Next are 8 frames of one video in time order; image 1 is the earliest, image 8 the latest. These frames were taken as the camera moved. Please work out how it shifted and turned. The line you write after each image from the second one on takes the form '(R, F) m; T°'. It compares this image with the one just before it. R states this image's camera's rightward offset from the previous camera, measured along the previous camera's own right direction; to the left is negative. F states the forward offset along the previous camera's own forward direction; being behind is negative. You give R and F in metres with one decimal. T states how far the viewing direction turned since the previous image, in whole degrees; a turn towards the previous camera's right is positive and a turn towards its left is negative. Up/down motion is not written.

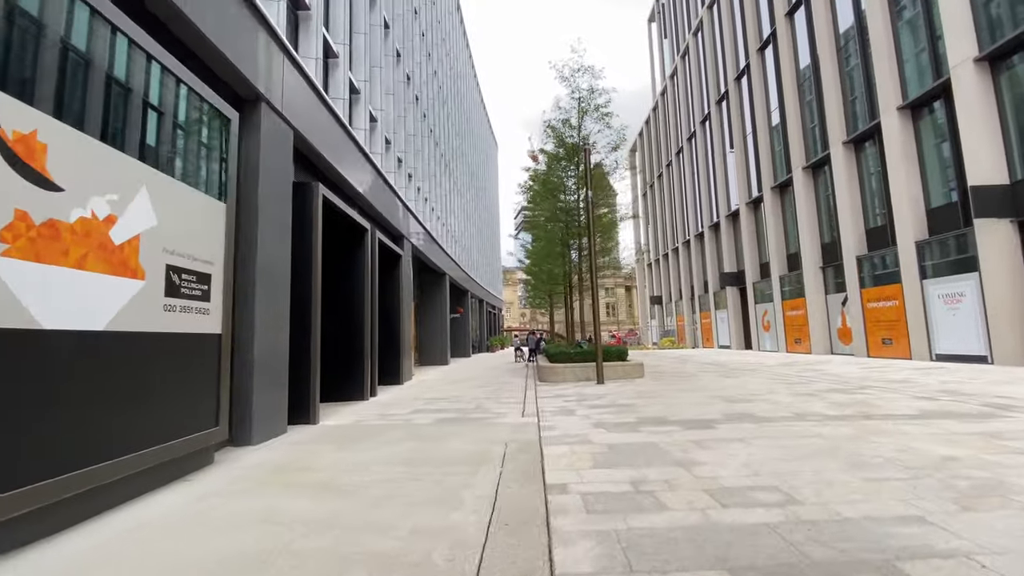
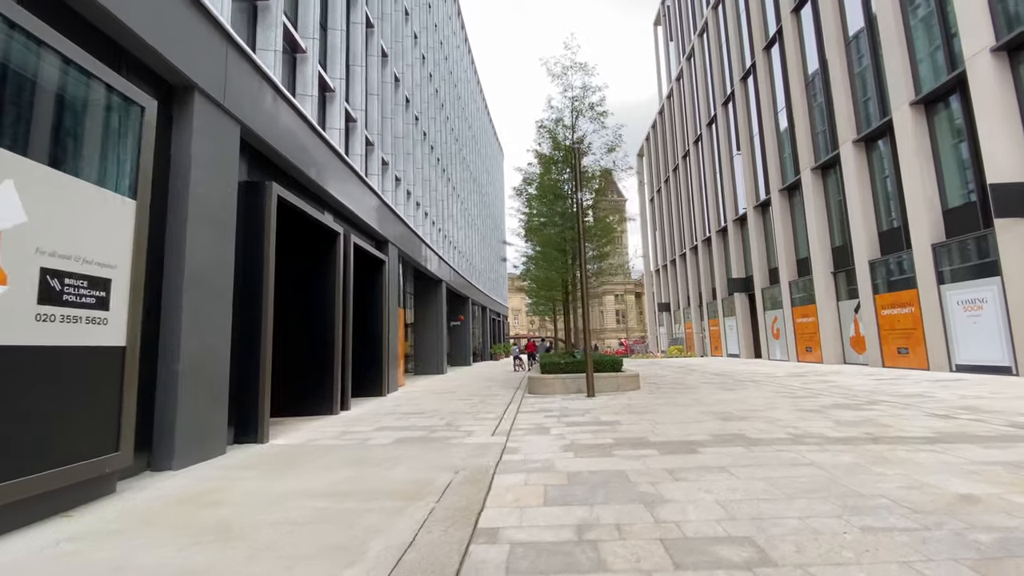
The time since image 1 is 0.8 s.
(+0.8, +0.8) m; -1°
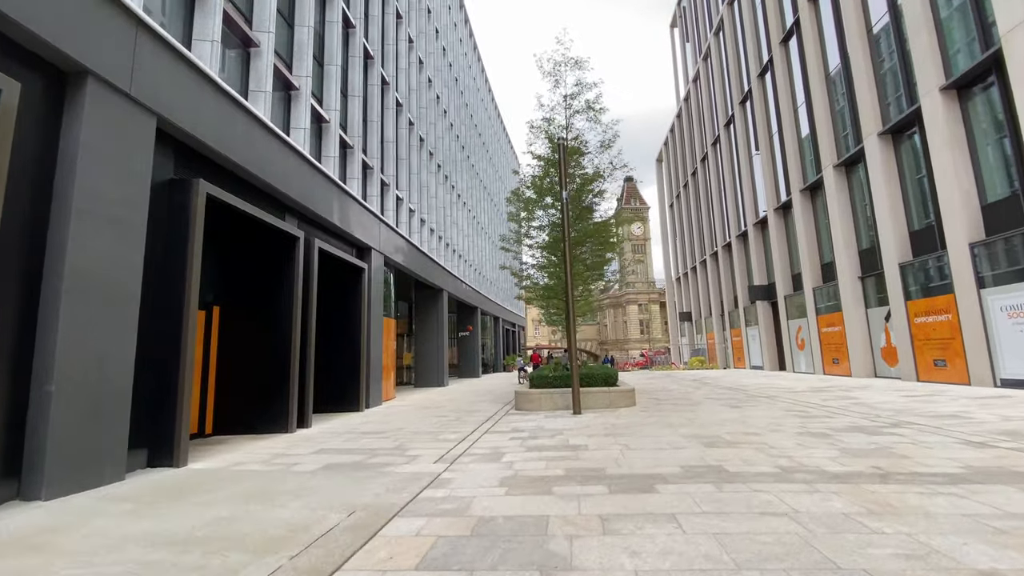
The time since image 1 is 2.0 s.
(+1.2, +1.0) m; -3°
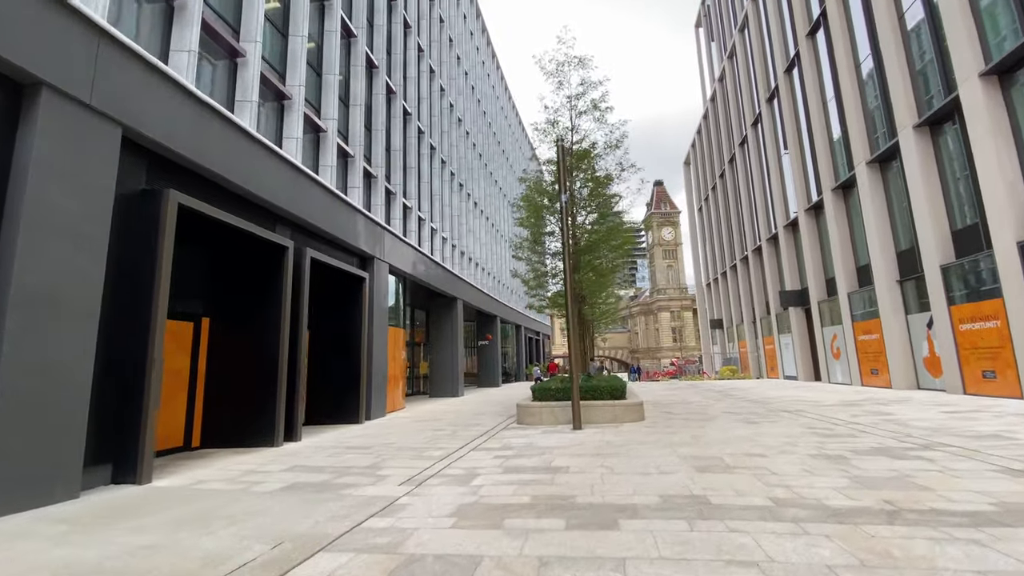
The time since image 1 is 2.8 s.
(+0.9, +0.5) m; -4°
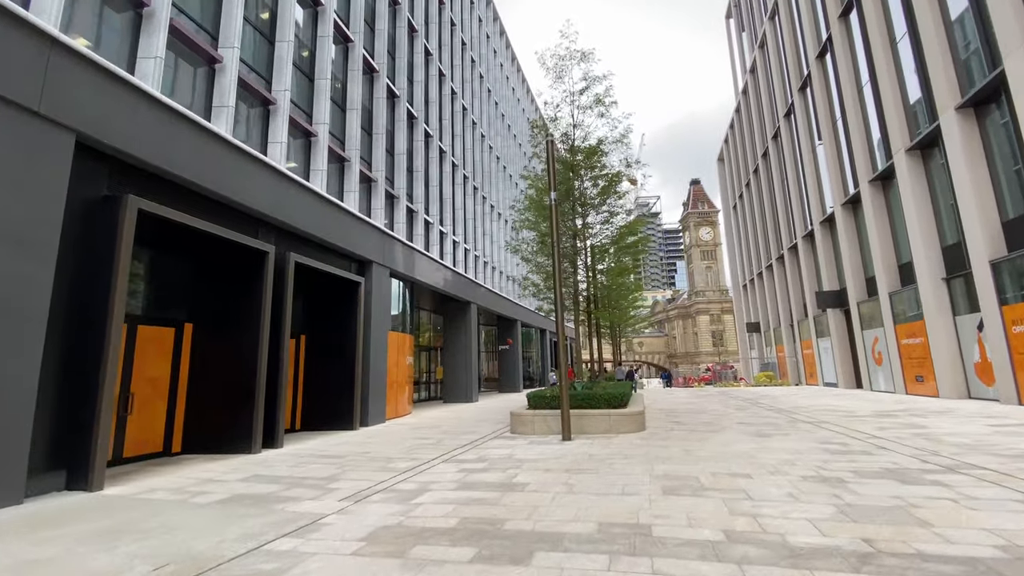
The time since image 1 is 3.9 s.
(+1.2, +0.6) m; -5°
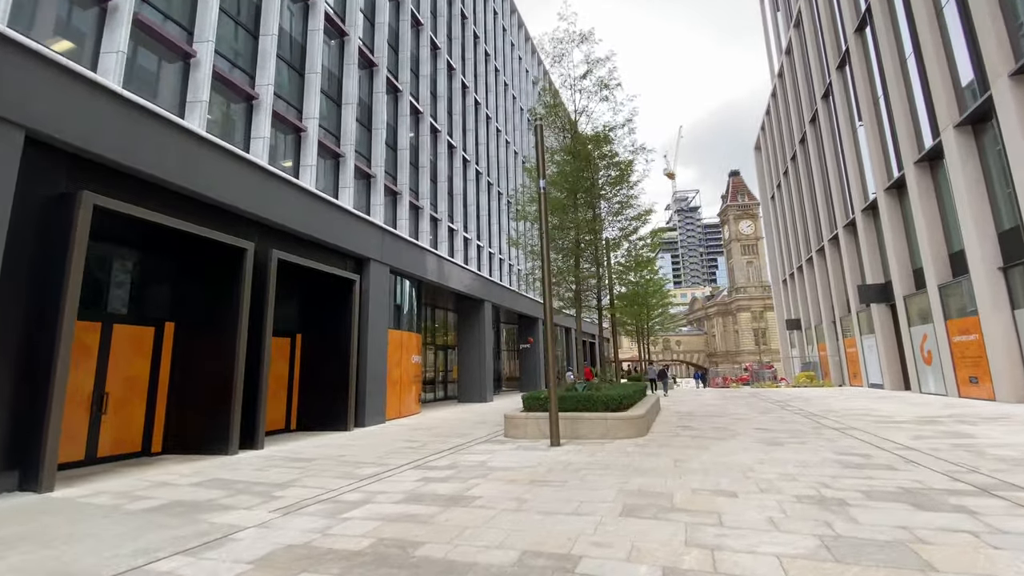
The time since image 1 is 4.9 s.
(+1.1, +0.7) m; -4°
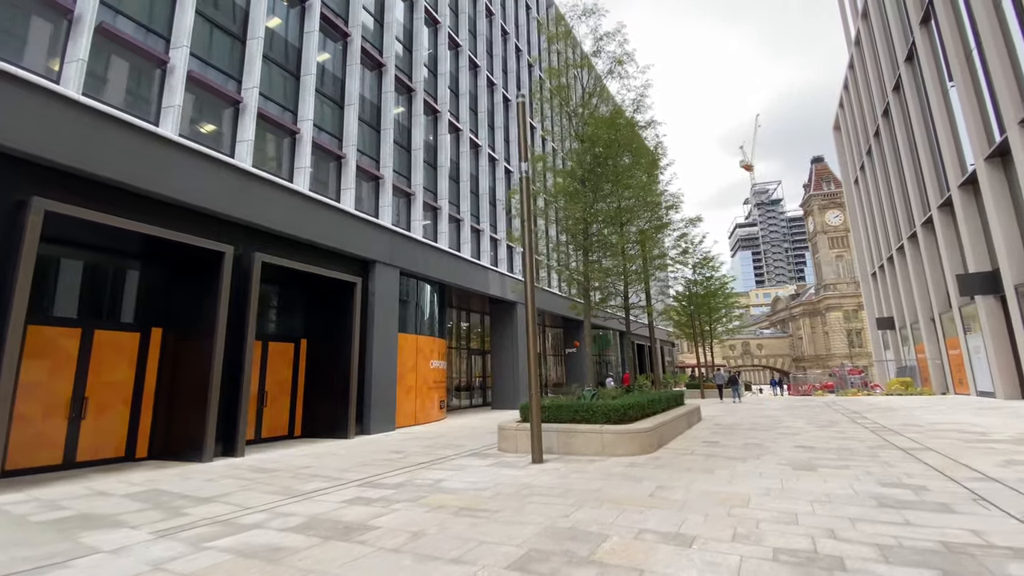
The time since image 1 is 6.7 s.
(+1.8, +1.2) m; -9°
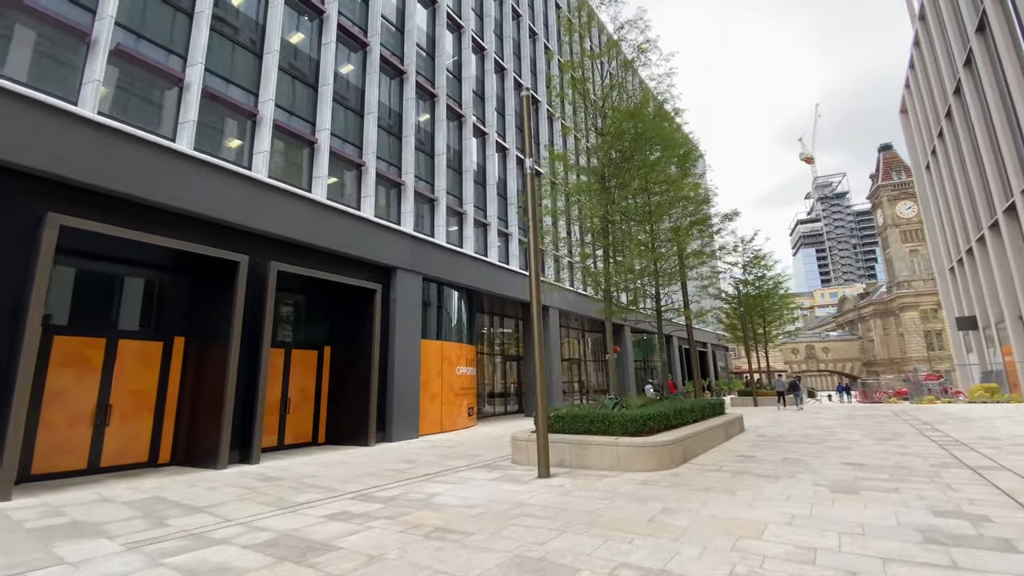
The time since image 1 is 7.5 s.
(+0.8, +0.5) m; -6°
